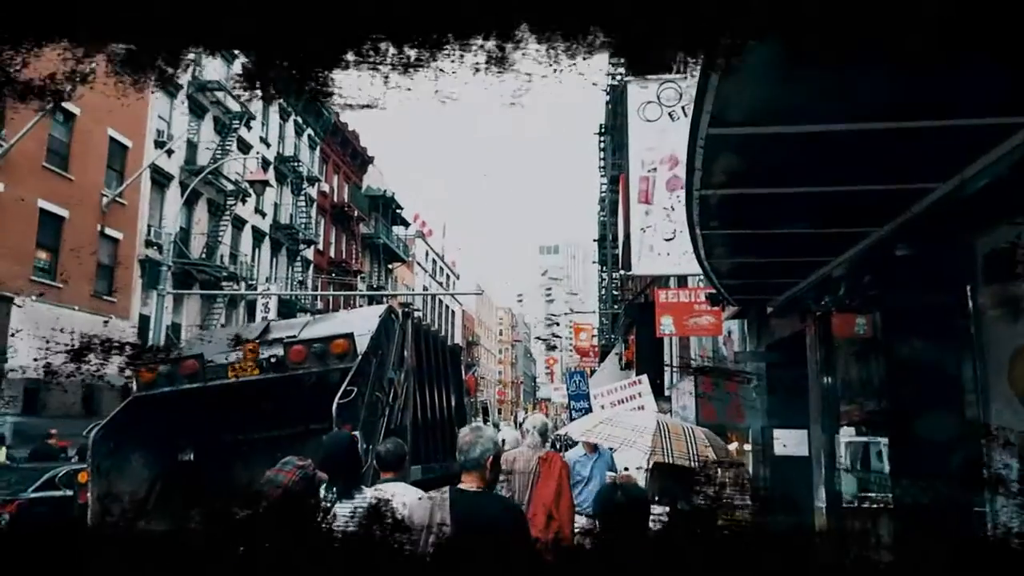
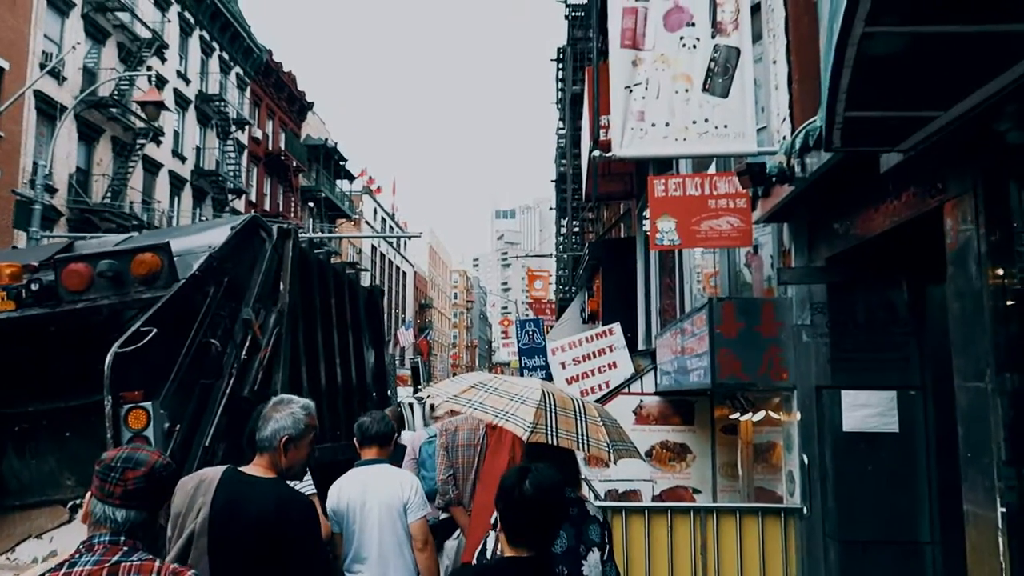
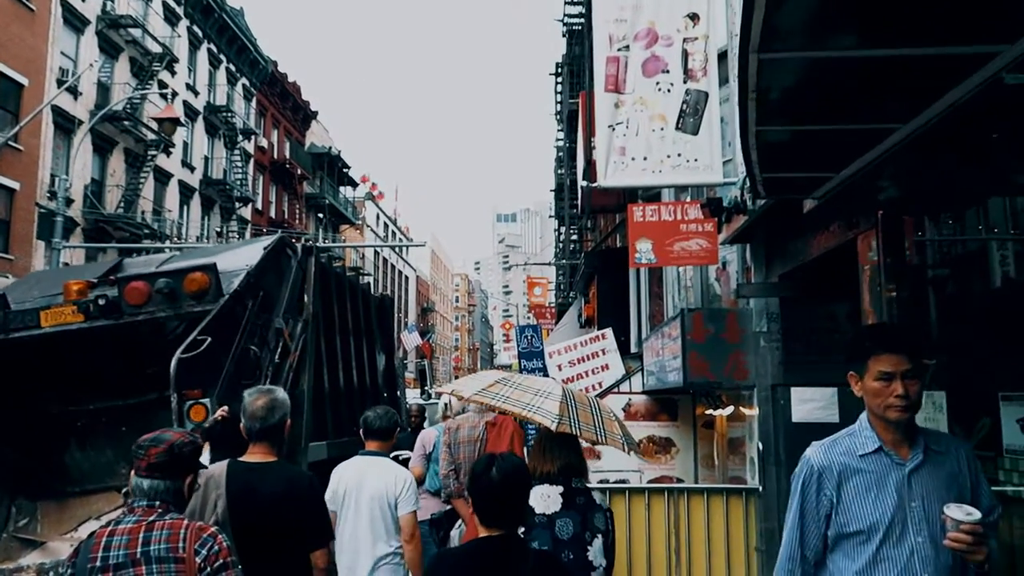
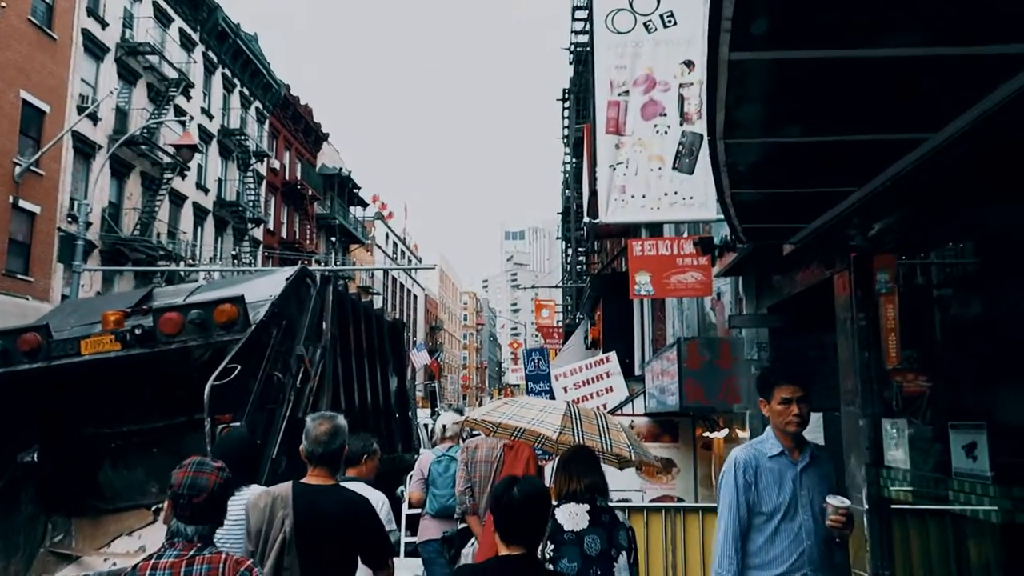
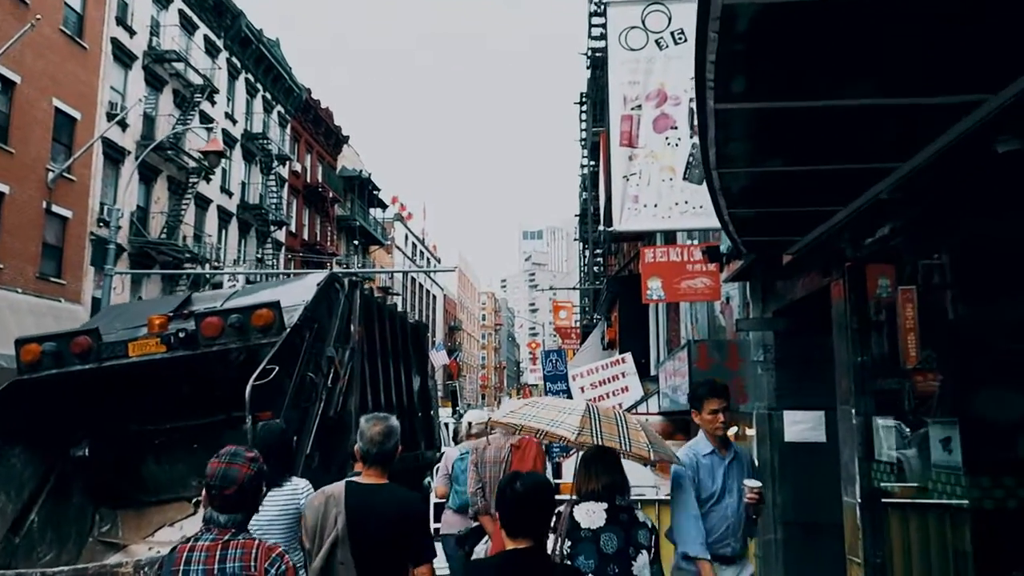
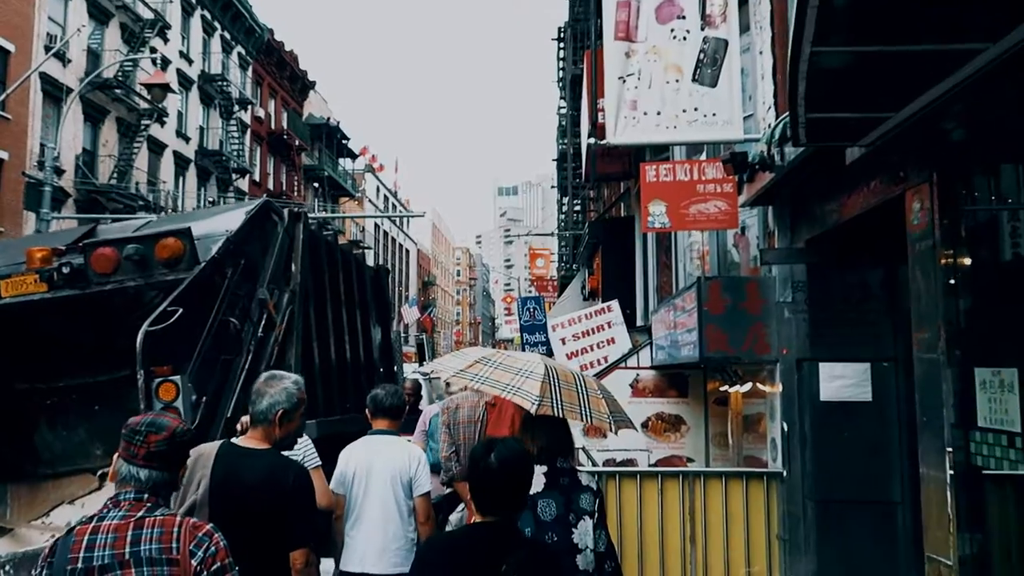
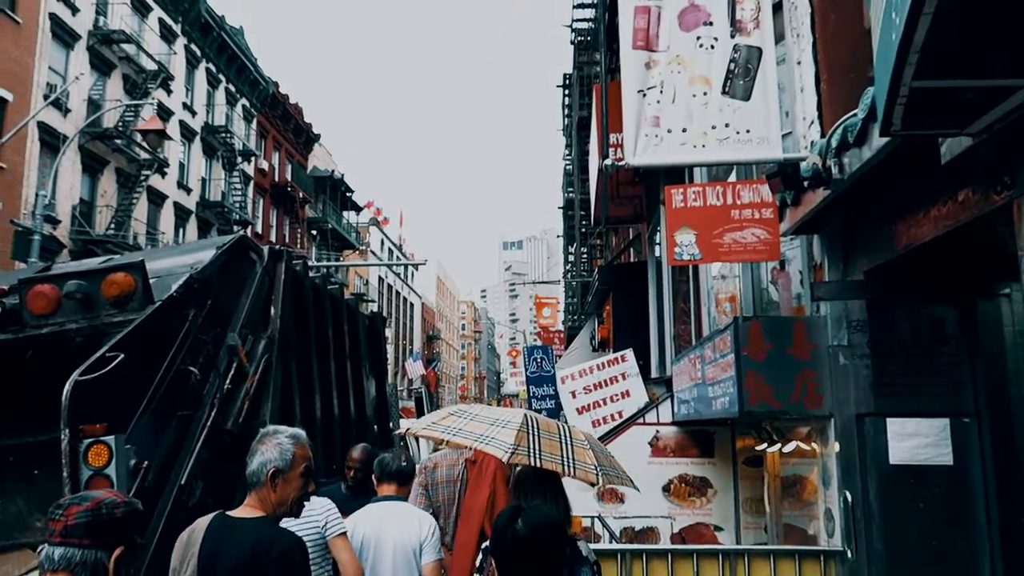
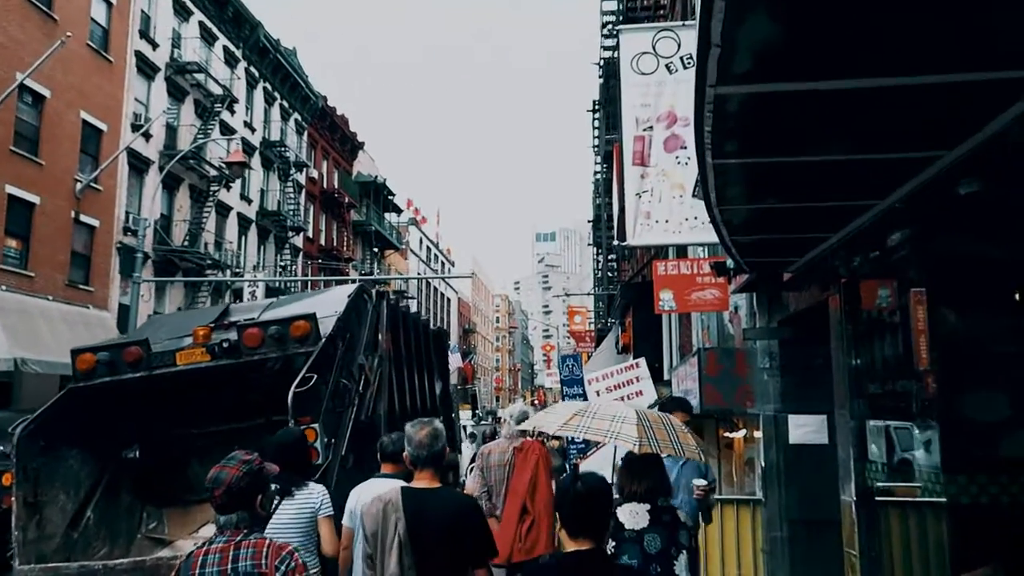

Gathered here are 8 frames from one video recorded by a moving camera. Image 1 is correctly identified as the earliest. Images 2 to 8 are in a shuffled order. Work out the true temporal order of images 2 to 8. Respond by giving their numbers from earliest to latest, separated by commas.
8, 5, 4, 3, 6, 2, 7
